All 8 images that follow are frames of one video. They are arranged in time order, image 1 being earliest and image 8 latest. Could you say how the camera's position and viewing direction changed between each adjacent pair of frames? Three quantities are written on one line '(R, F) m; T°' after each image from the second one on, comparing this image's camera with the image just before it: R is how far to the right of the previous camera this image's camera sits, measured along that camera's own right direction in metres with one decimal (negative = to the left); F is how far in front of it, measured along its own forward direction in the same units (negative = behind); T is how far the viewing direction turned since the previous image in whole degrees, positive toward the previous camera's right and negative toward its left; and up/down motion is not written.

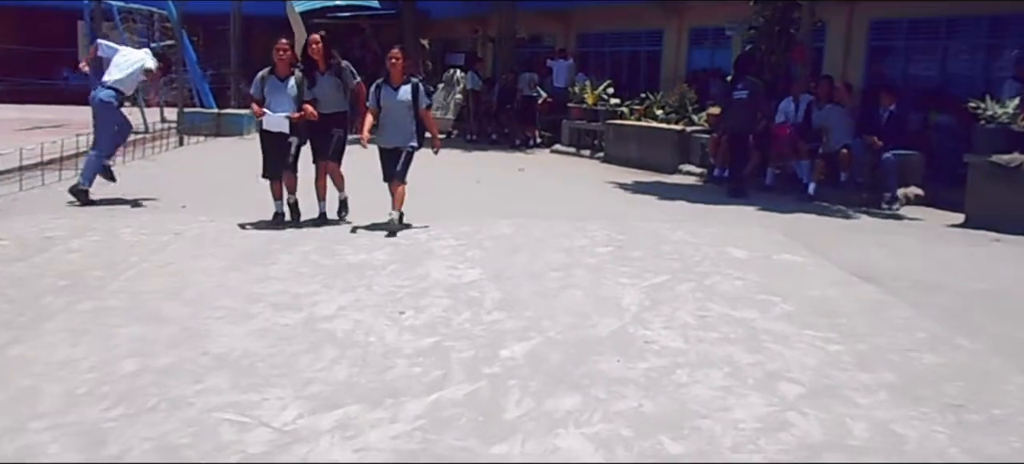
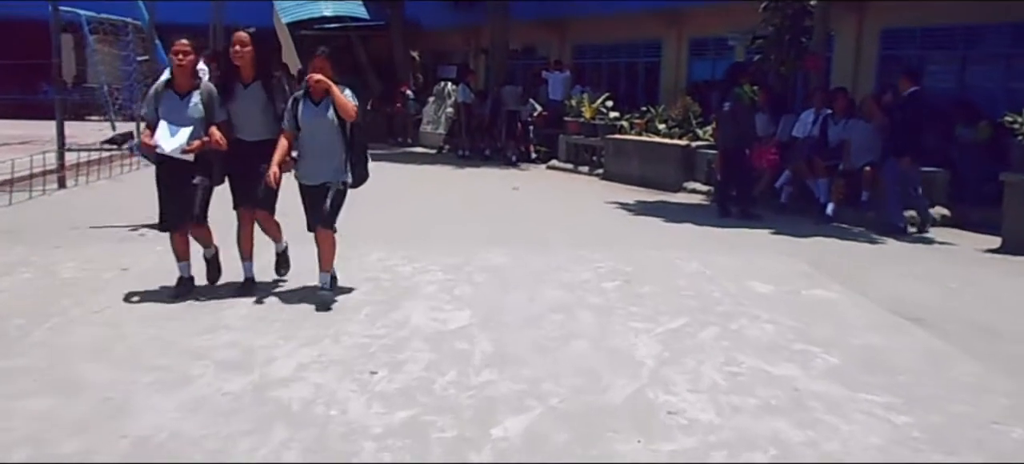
(0.0, +0.9) m; 0°
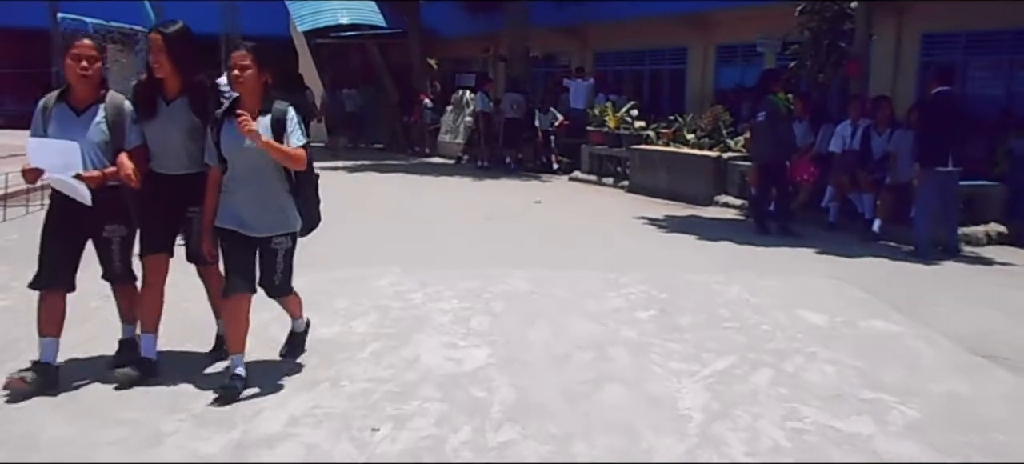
(0.0, +0.7) m; -1°
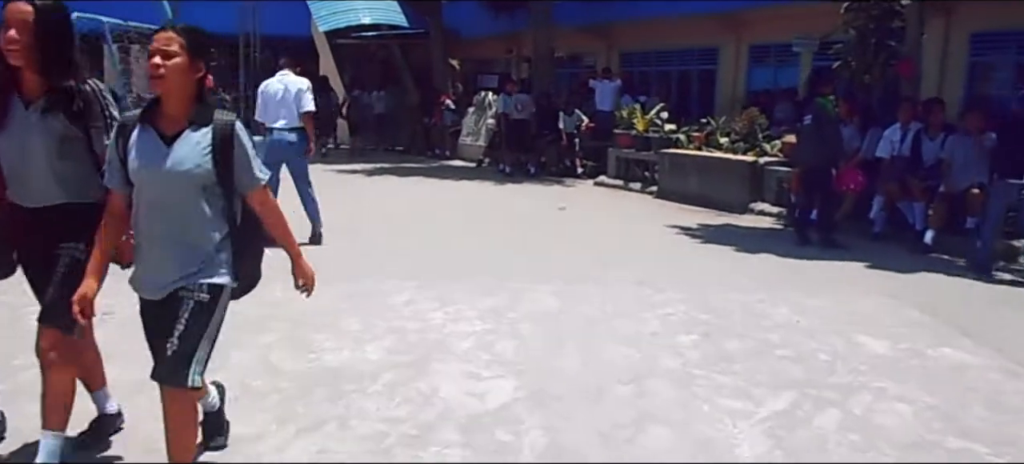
(-0.1, +0.6) m; -1°
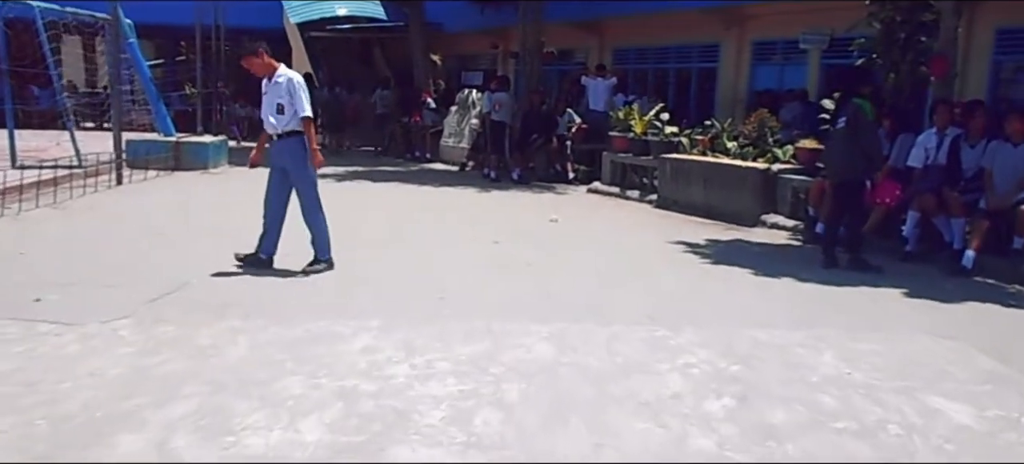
(0.0, +1.3) m; +1°
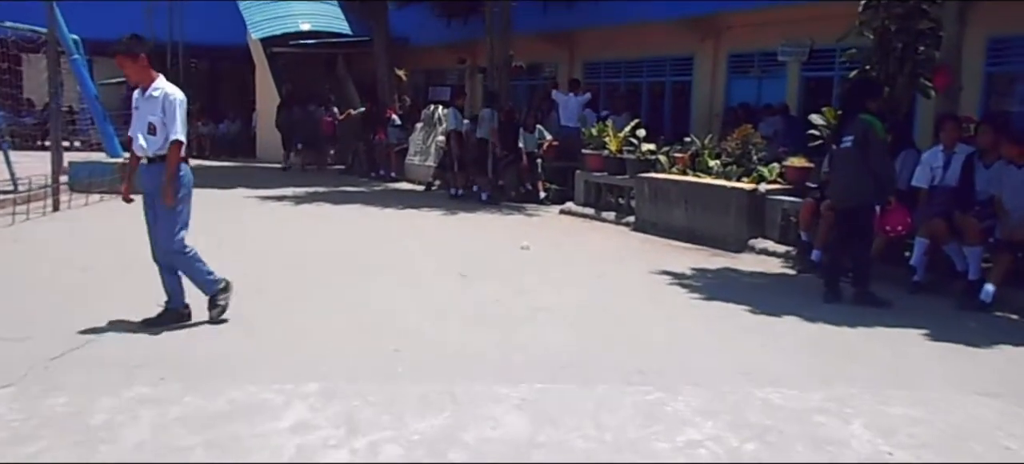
(0.0, +1.0) m; +2°
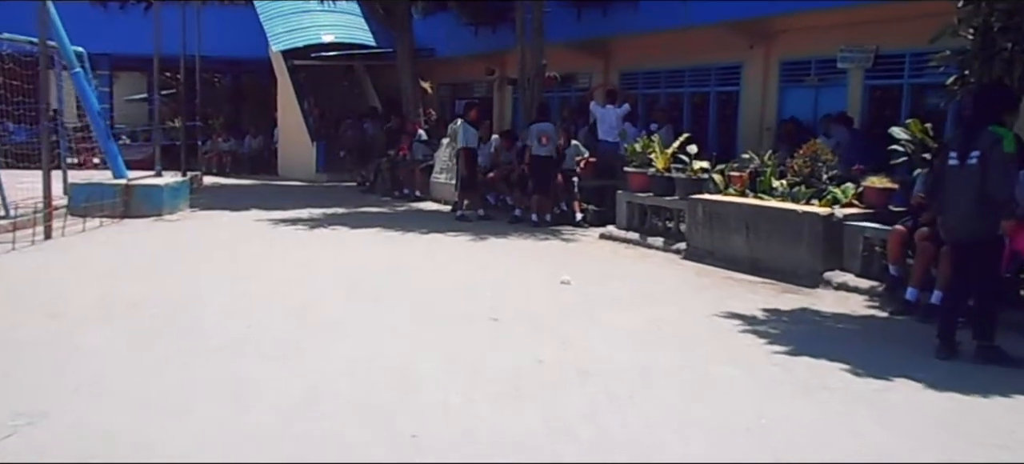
(-0.1, +1.3) m; -2°
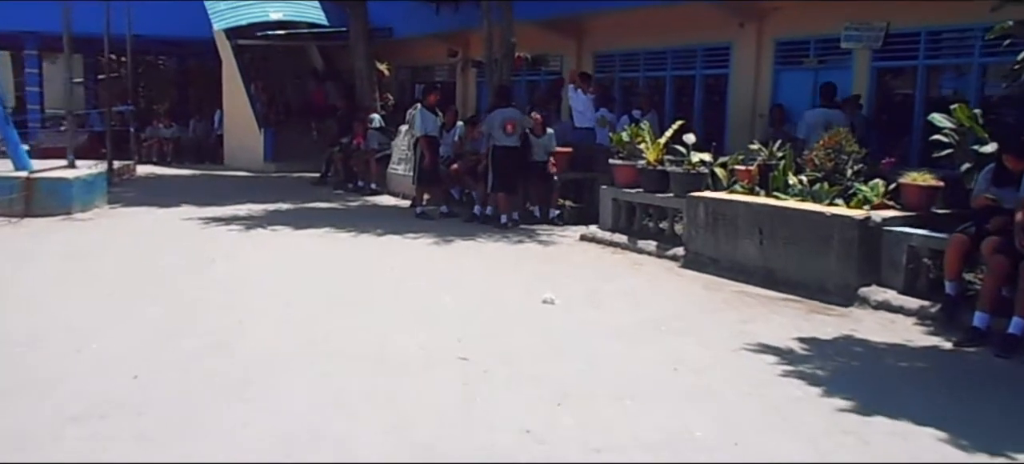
(-0.1, +1.7) m; +3°
